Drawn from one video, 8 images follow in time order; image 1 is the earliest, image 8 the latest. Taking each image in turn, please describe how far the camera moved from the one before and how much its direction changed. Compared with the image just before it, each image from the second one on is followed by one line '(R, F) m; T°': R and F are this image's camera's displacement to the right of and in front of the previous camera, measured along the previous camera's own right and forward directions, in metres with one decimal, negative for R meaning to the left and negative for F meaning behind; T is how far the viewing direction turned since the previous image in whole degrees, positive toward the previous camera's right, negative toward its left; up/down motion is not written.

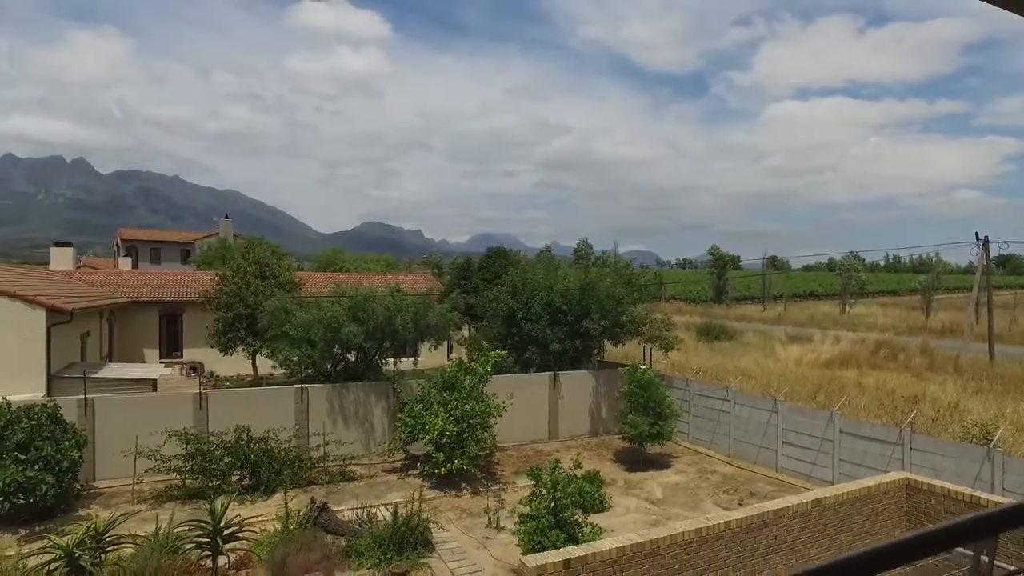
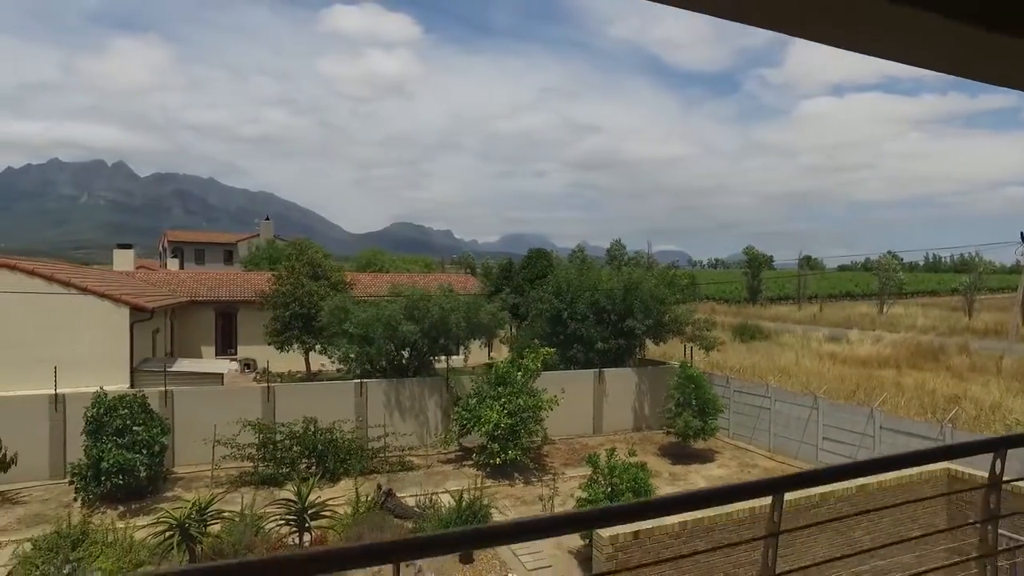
(-0.3, -0.6) m; -3°
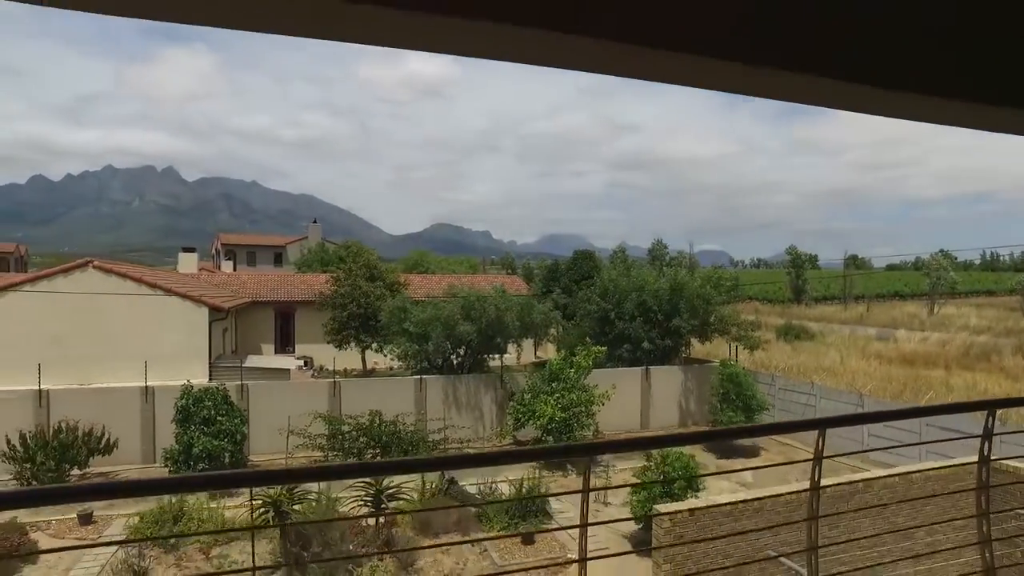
(-0.3, -0.6) m; -3°
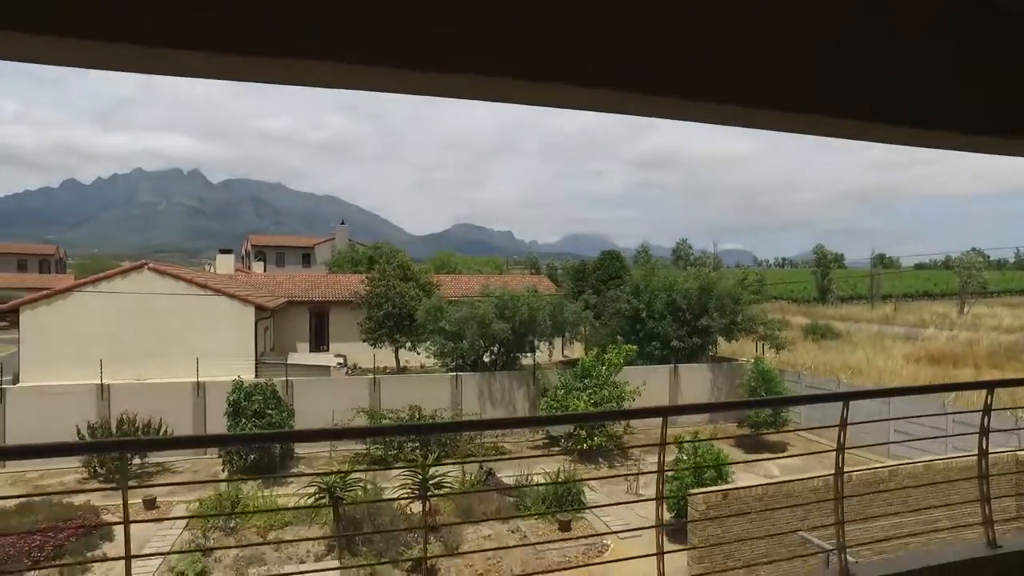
(-0.2, -0.5) m; -2°
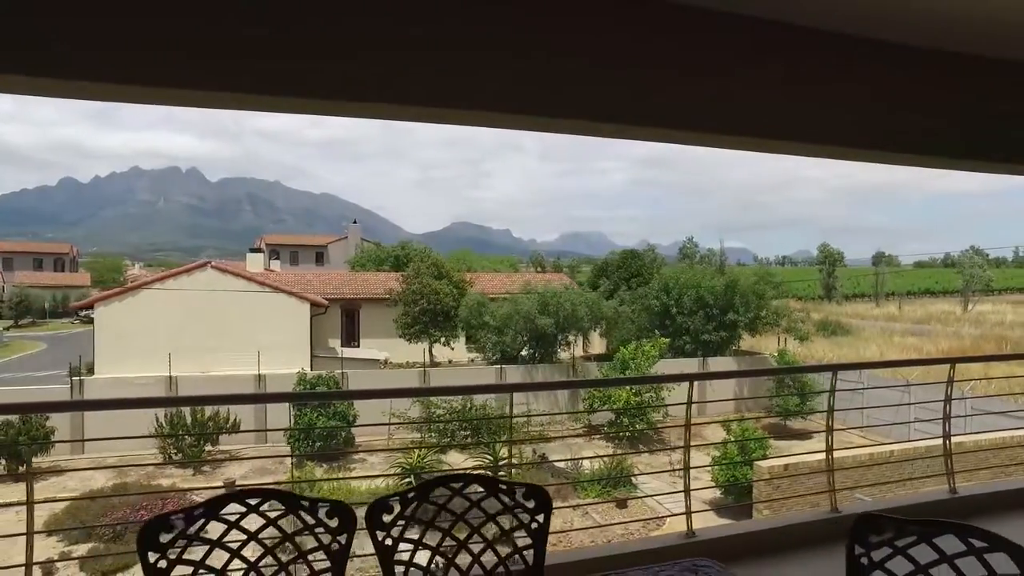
(-0.9, -0.8) m; 0°
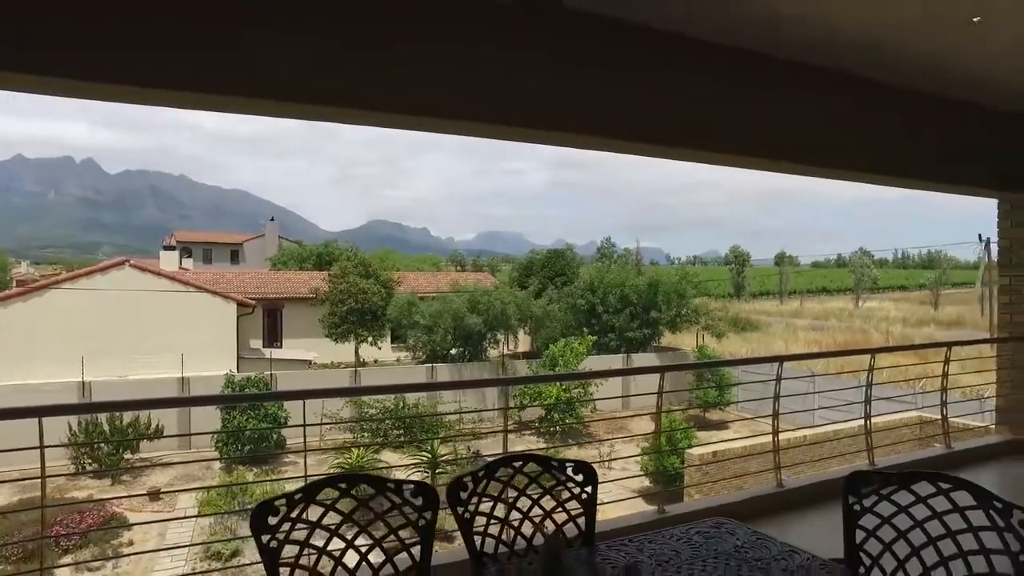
(-0.3, -0.2) m; +7°
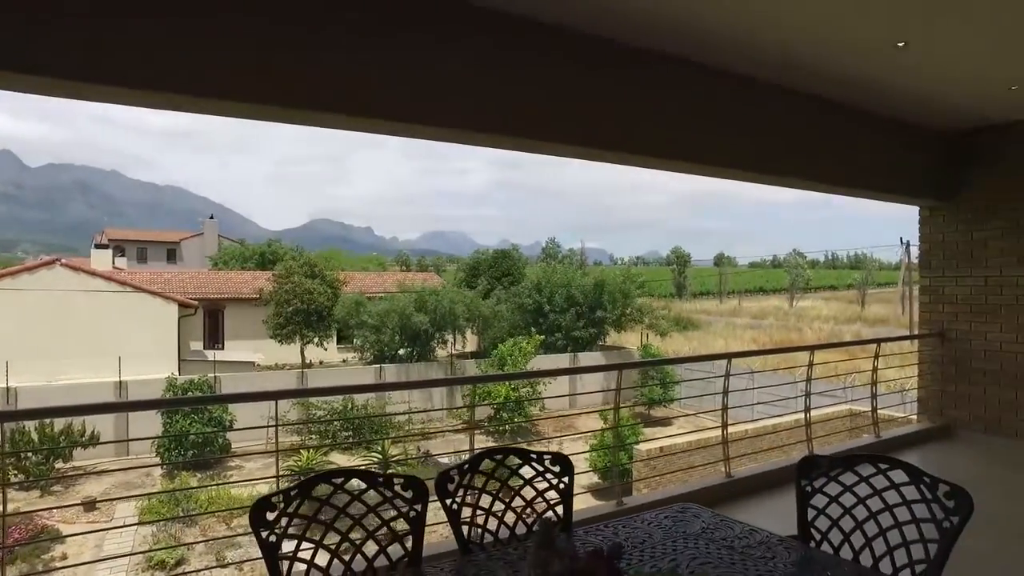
(-0.1, -0.1) m; +5°
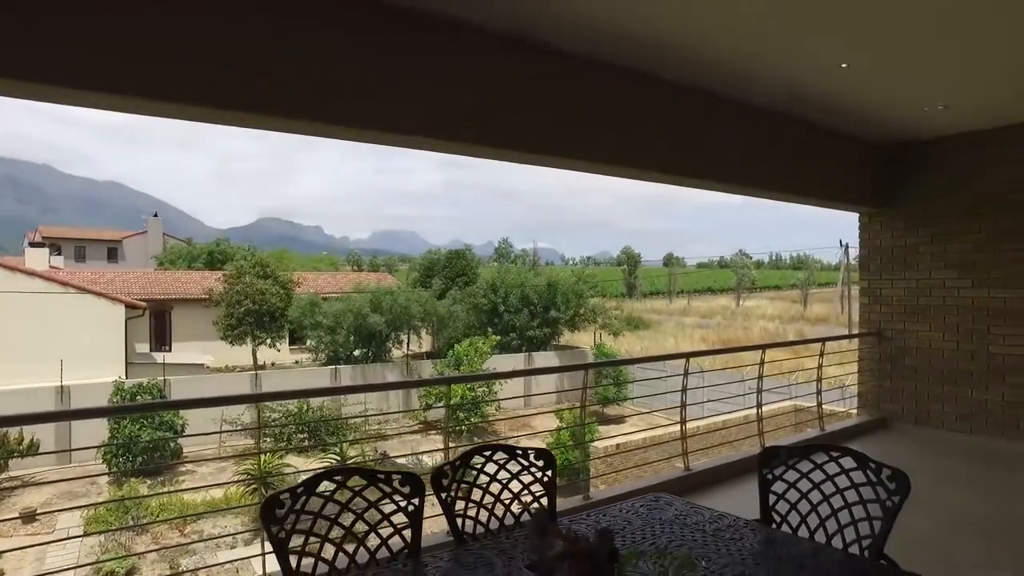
(-0.1, -0.1) m; +4°
